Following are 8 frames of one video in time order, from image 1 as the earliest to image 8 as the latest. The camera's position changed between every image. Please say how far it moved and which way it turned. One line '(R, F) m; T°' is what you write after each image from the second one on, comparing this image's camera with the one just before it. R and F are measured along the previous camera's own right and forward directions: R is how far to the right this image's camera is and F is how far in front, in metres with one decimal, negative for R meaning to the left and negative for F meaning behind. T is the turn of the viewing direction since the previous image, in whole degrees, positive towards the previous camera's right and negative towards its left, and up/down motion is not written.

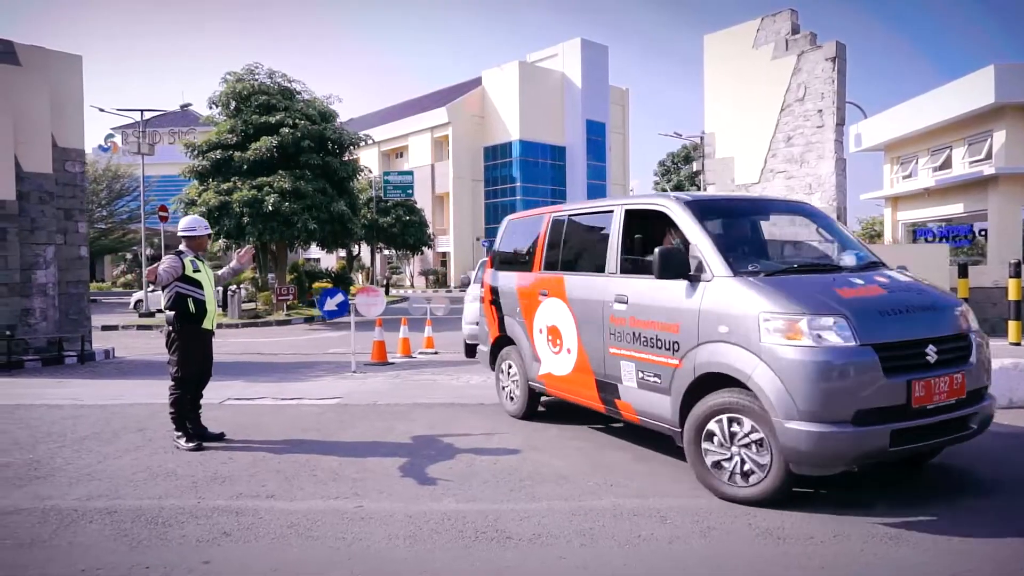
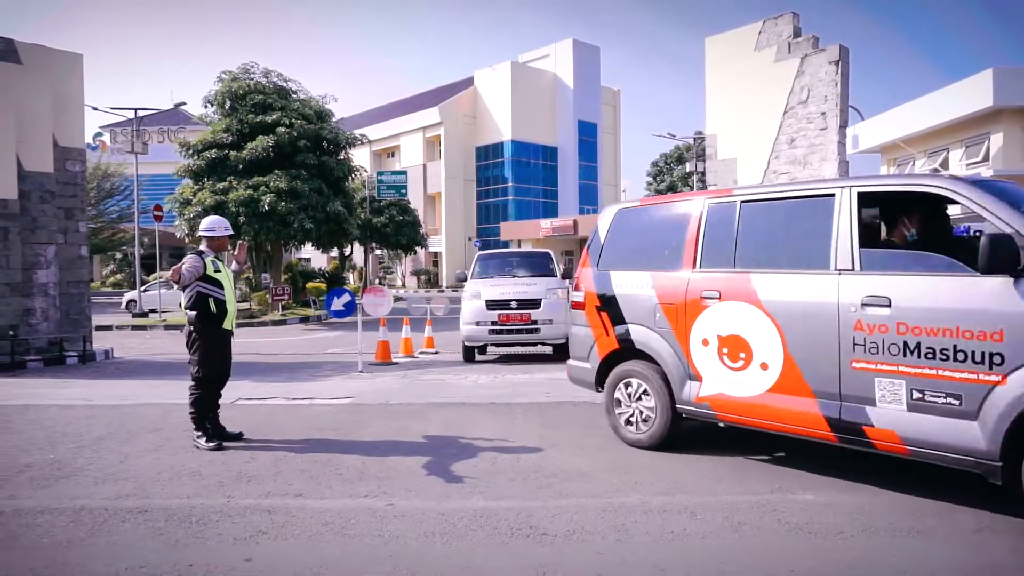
(-0.3, -0.1) m; +1°
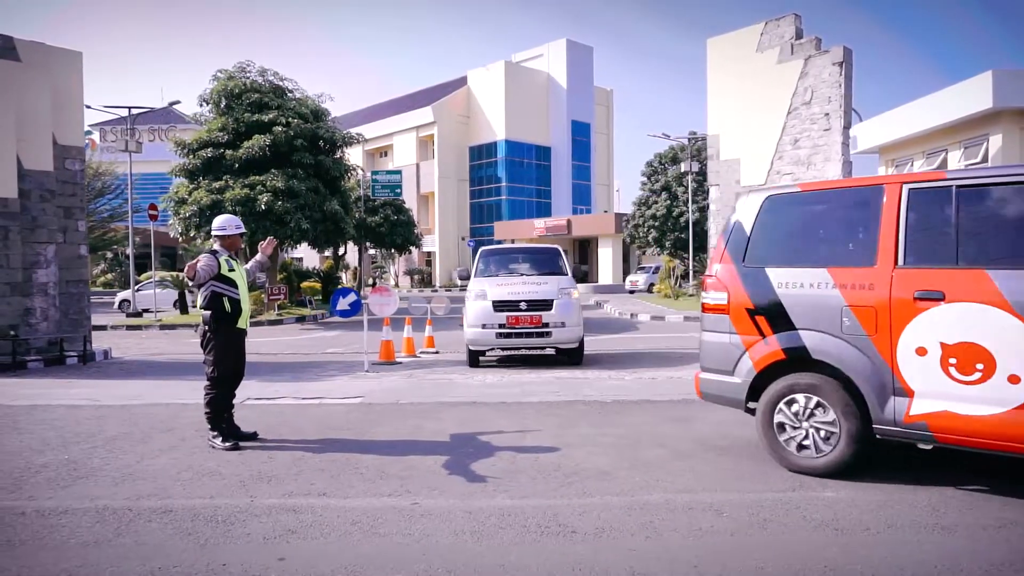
(-0.2, 0.0) m; +1°
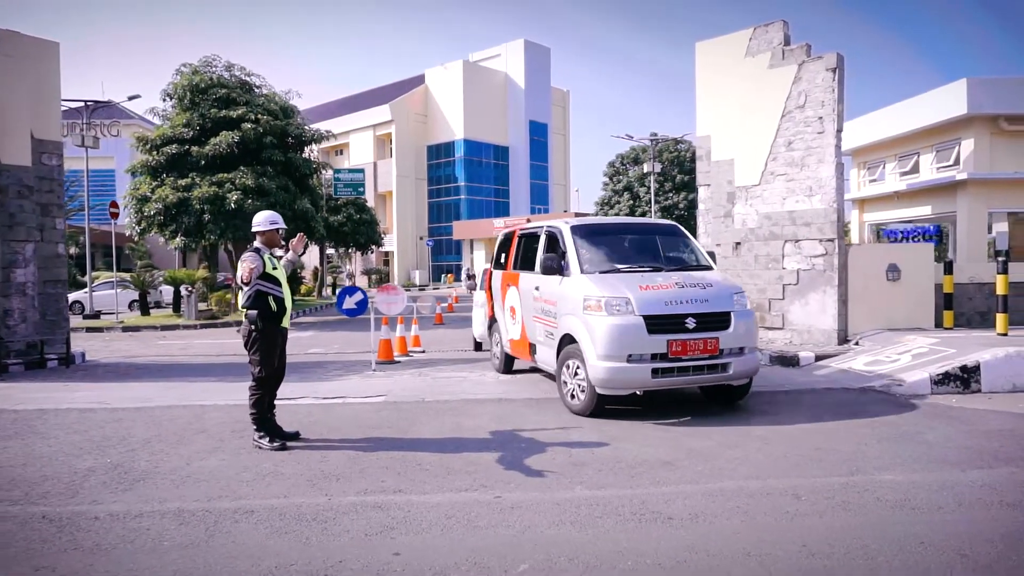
(-0.9, 0.0) m; +4°
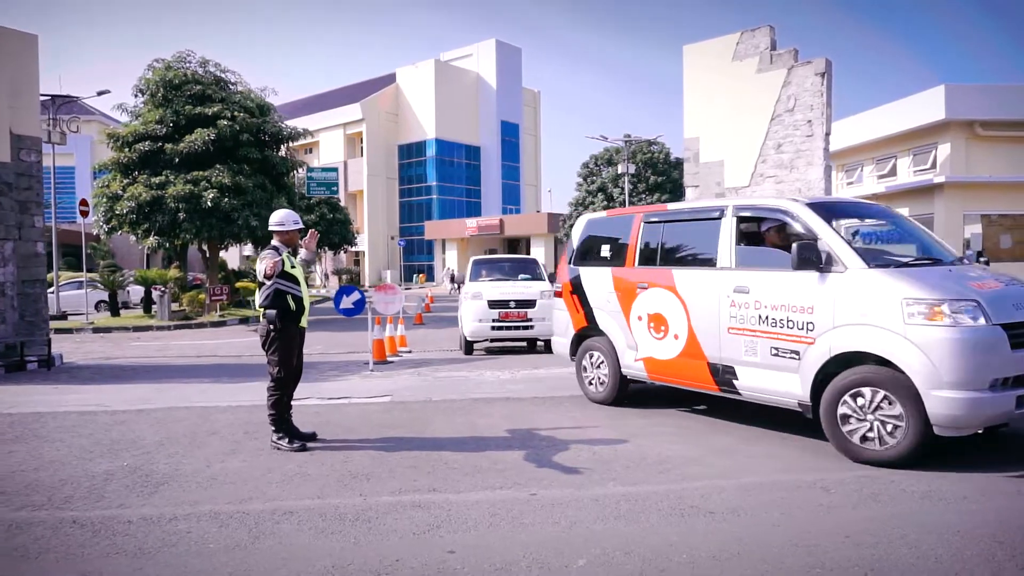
(-0.5, 0.0) m; +3°
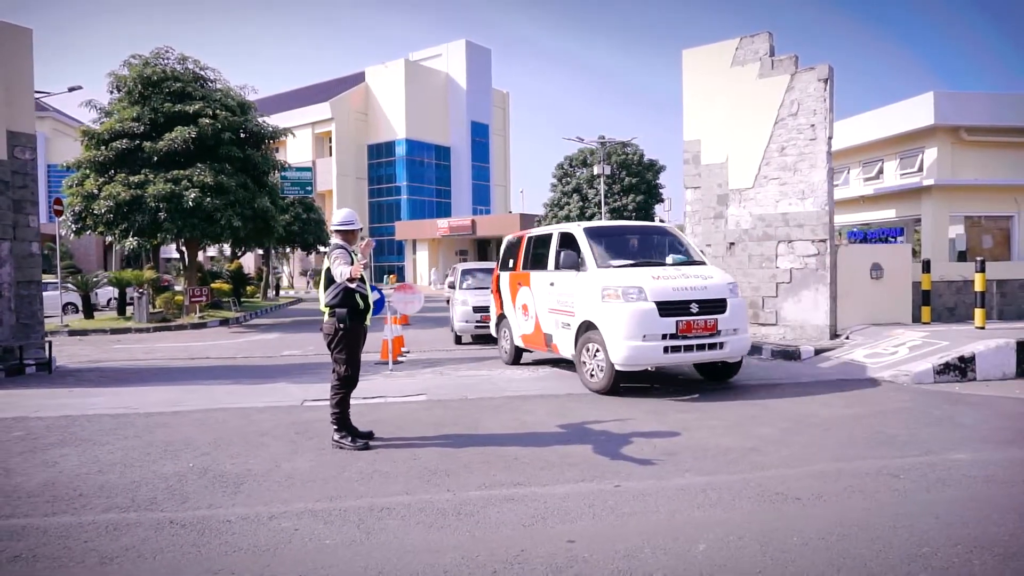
(-0.9, -0.1) m; +3°
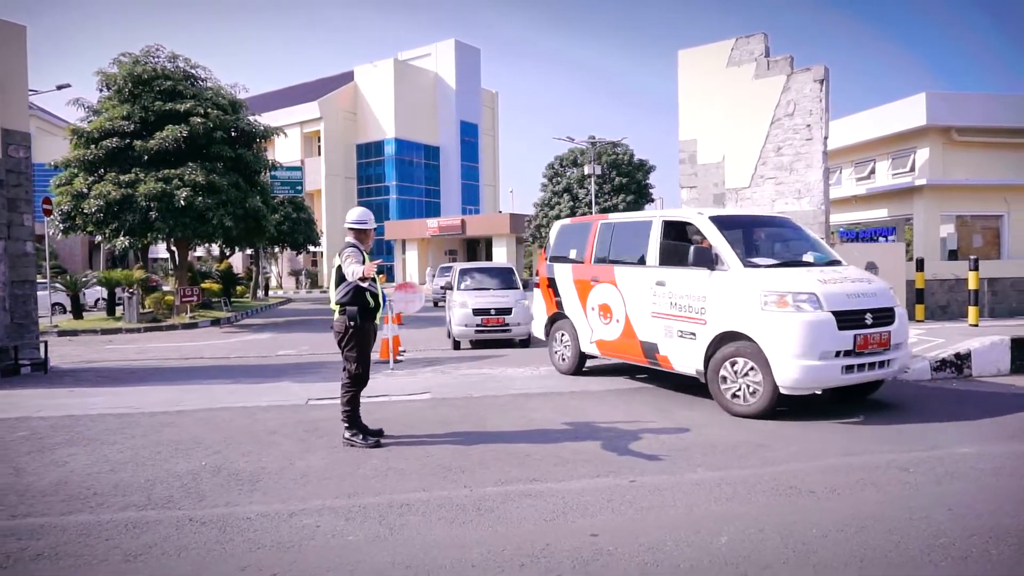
(-0.2, 0.0) m; +1°
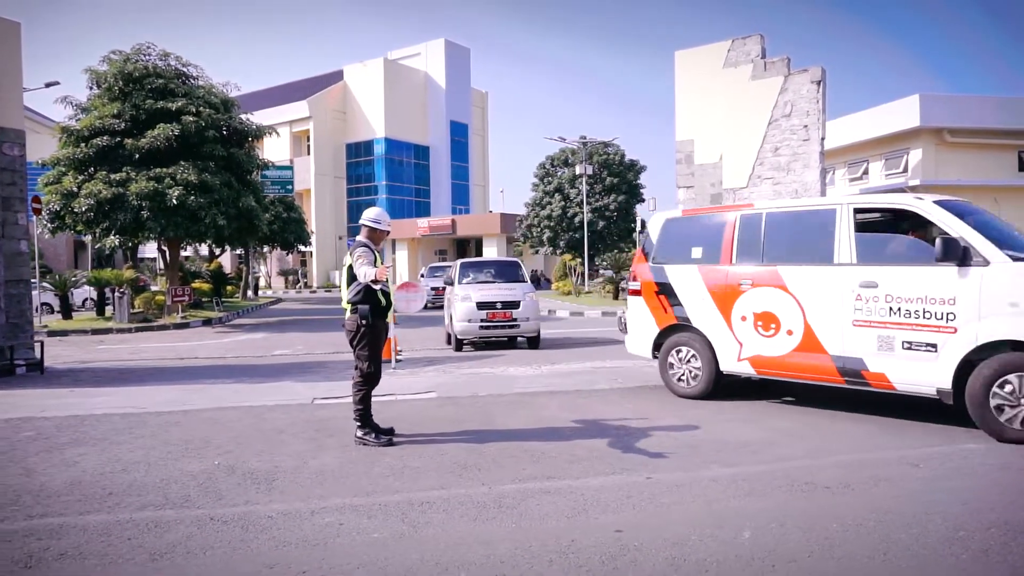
(-0.2, 0.0) m; +1°
